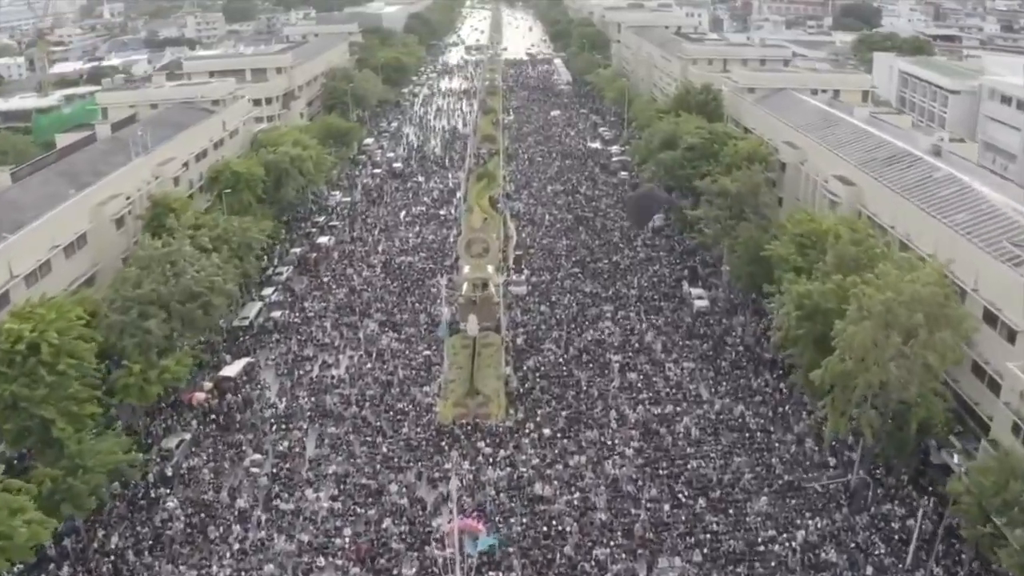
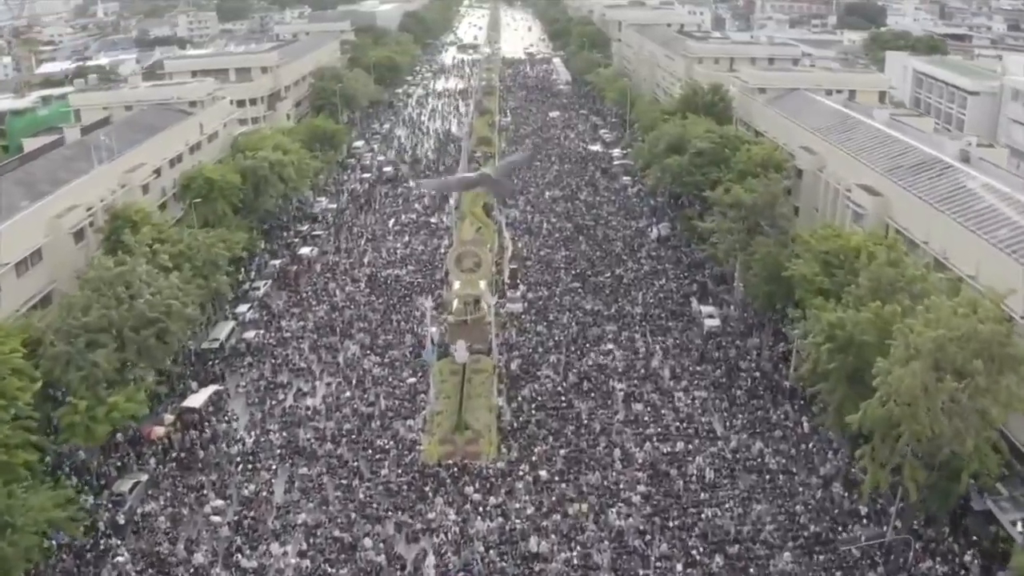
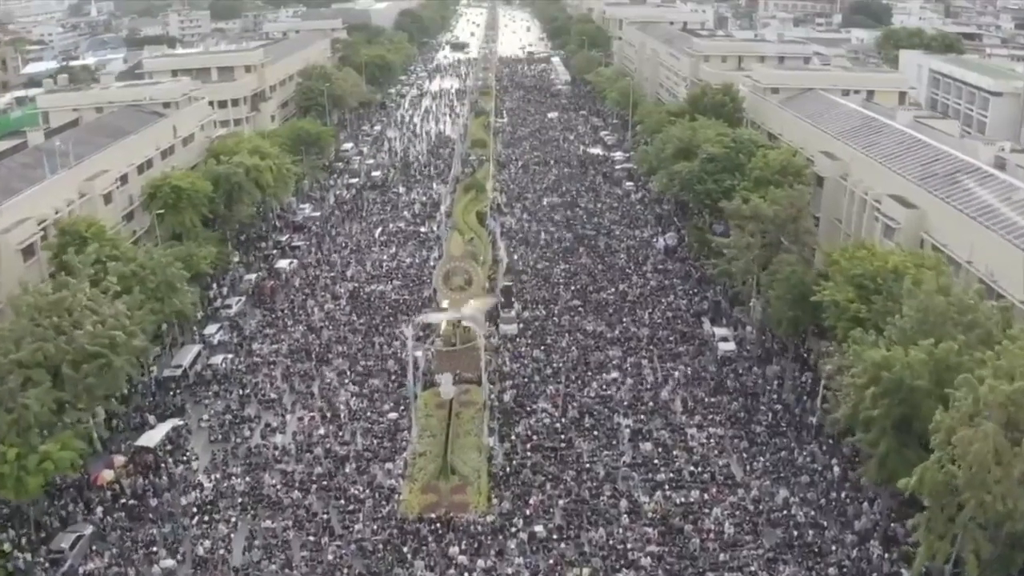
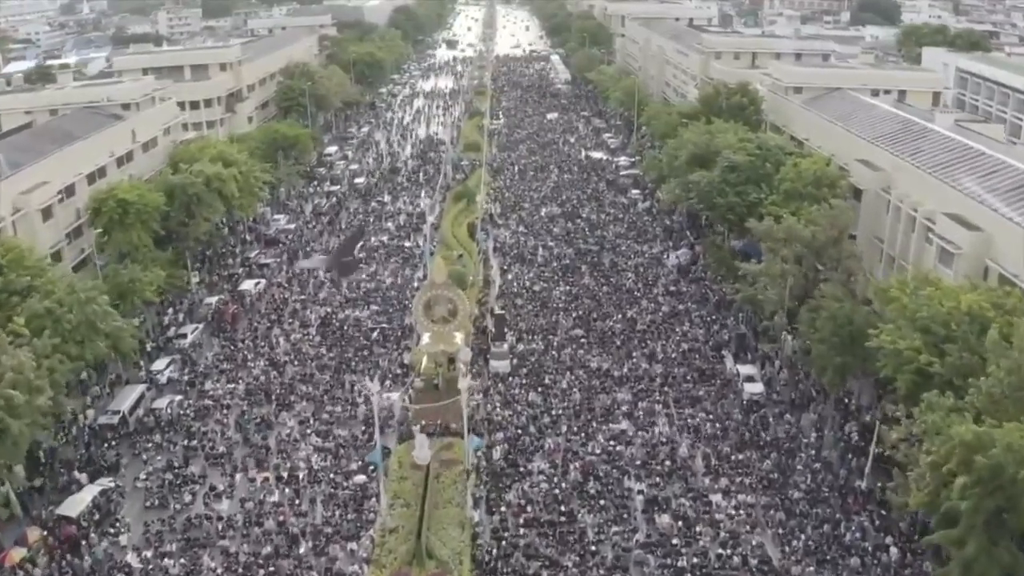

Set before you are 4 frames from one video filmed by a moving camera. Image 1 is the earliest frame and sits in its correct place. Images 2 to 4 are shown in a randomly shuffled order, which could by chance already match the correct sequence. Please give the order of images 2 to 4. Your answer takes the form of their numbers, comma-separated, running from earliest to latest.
2, 3, 4
